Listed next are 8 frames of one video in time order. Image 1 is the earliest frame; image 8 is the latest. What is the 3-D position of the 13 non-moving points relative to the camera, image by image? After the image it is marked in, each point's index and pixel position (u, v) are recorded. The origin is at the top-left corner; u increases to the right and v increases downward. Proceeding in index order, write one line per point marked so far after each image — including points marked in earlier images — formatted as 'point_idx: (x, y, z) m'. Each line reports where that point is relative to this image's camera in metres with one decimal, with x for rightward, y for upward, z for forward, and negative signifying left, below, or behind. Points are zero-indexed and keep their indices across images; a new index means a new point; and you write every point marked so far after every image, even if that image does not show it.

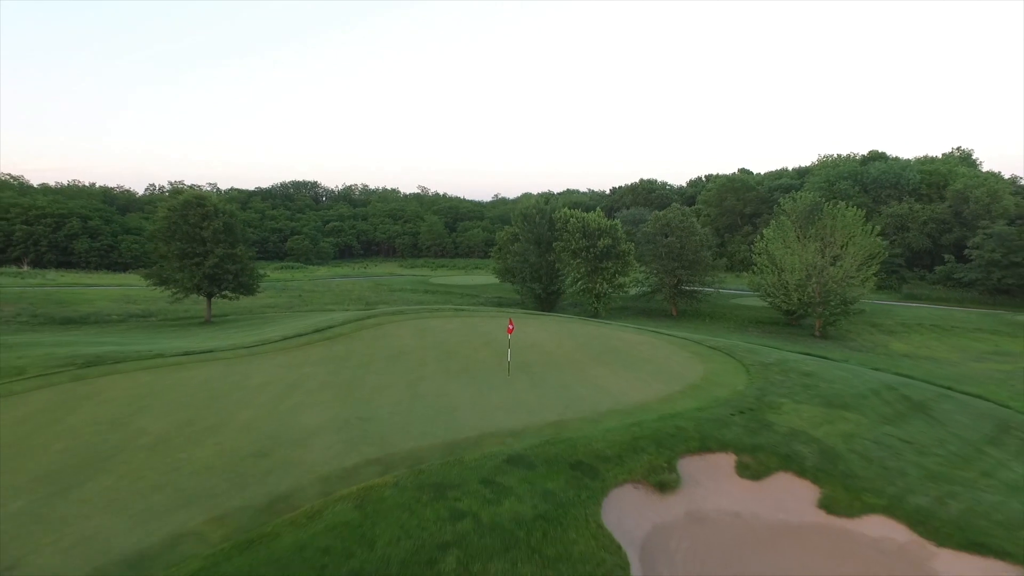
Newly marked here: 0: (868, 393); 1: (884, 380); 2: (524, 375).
0: (+5.8, -1.7, +10.1) m
1: (+7.2, -1.8, +11.8) m
2: (+0.2, -1.4, +9.9) m
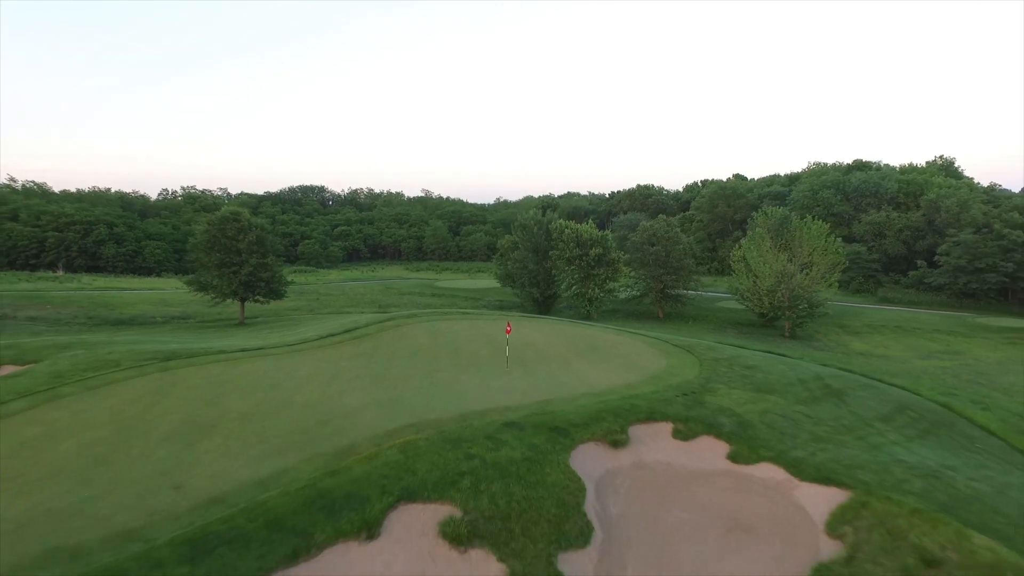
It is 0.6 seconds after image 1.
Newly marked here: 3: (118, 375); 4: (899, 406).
0: (+5.8, -1.9, +12.6) m
1: (+7.1, -2.0, +14.2) m
2: (+0.2, -1.6, +12.4) m
3: (-7.6, -1.7, +11.7) m
4: (+7.8, -2.3, +12.2) m
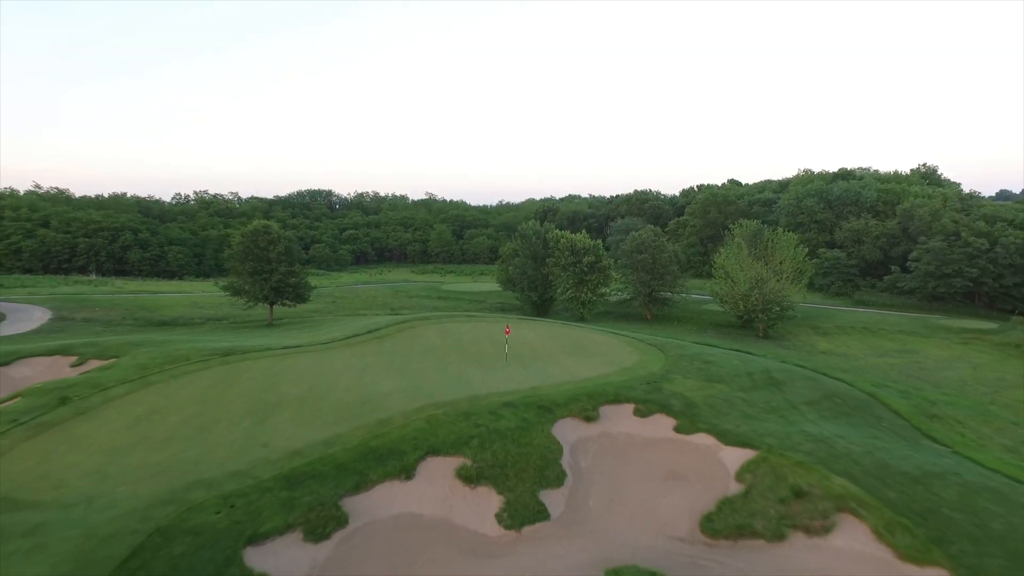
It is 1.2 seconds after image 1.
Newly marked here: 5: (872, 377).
0: (+5.8, -2.1, +15.2) m
1: (+7.1, -2.2, +16.9) m
2: (+0.1, -1.8, +15.1) m
3: (-7.6, -1.9, +14.5) m
4: (+7.7, -2.6, +14.9) m
5: (+11.3, -2.8, +19.1) m
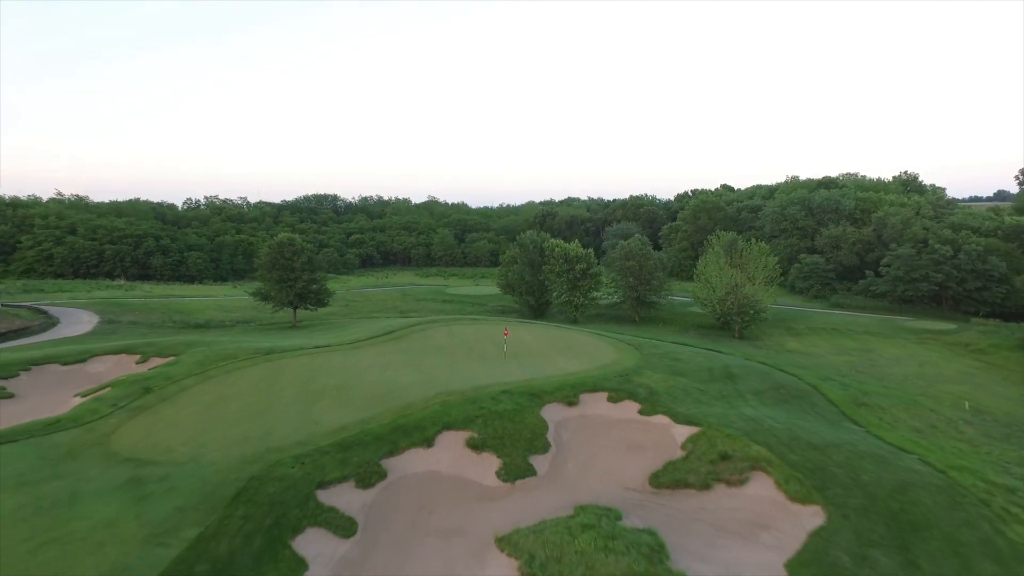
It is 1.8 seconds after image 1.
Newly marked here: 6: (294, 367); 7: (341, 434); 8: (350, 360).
0: (+5.7, -2.4, +18.1) m
1: (+7.0, -2.4, +19.7) m
2: (0.0, -2.1, +18.0) m
3: (-7.7, -2.2, +17.3) m
4: (+7.7, -2.8, +17.7) m
5: (+11.2, -3.0, +21.9) m
6: (-6.2, -2.2, +17.2) m
7: (-3.4, -2.8, +12.1) m
8: (-4.8, -2.1, +18.3) m
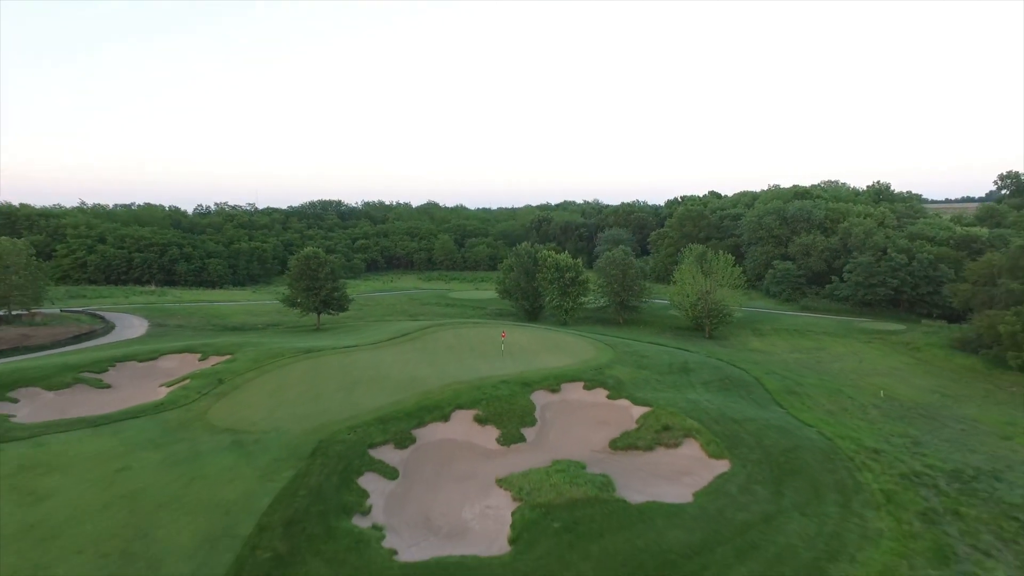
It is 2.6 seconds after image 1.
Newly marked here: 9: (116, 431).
0: (+5.6, -2.8, +22.1) m
1: (+6.9, -2.8, +23.8) m
2: (-0.1, -2.5, +22.0) m
3: (-7.8, -2.5, +21.3) m
4: (+7.5, -3.2, +21.8) m
5: (+11.1, -3.4, +26.0) m
6: (-6.3, -2.6, +21.2) m
7: (-3.5, -3.2, +16.1) m
8: (-5.0, -2.5, +22.3) m
9: (-9.6, -3.5, +14.9) m
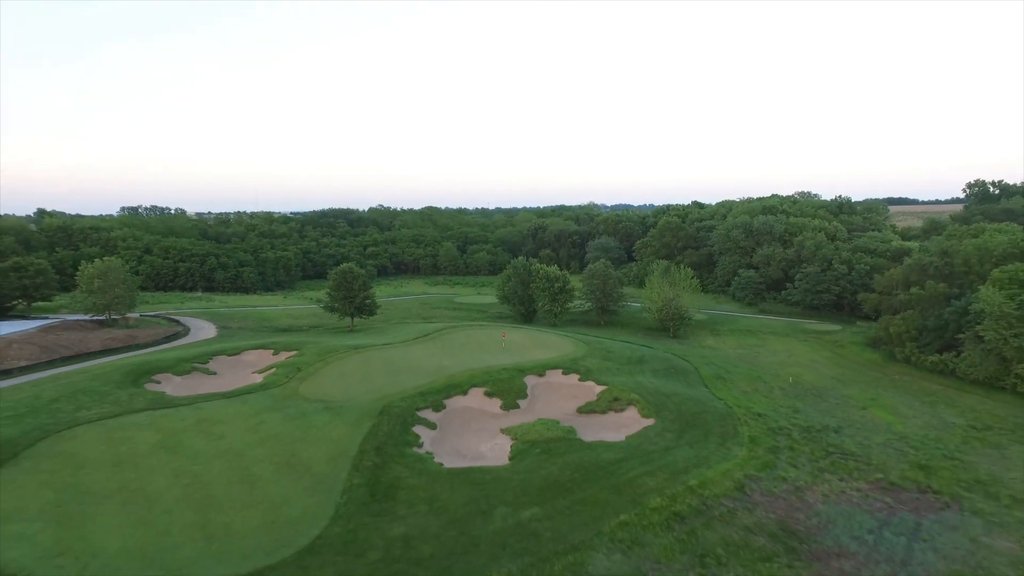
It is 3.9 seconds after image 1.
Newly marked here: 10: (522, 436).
0: (+5.5, -3.3, +29.3) m
1: (+6.8, -3.3, +31.0) m
2: (-0.2, -3.0, +29.2) m
3: (-7.9, -3.1, +28.5) m
4: (+7.4, -3.7, +29.0) m
5: (+11.0, -3.9, +33.2) m
6: (-6.4, -3.2, +28.4) m
7: (-3.5, -3.8, +23.3) m
8: (-5.0, -3.1, +29.5) m
9: (-9.7, -4.1, +22.0) m
10: (+0.3, -4.7, +19.4) m
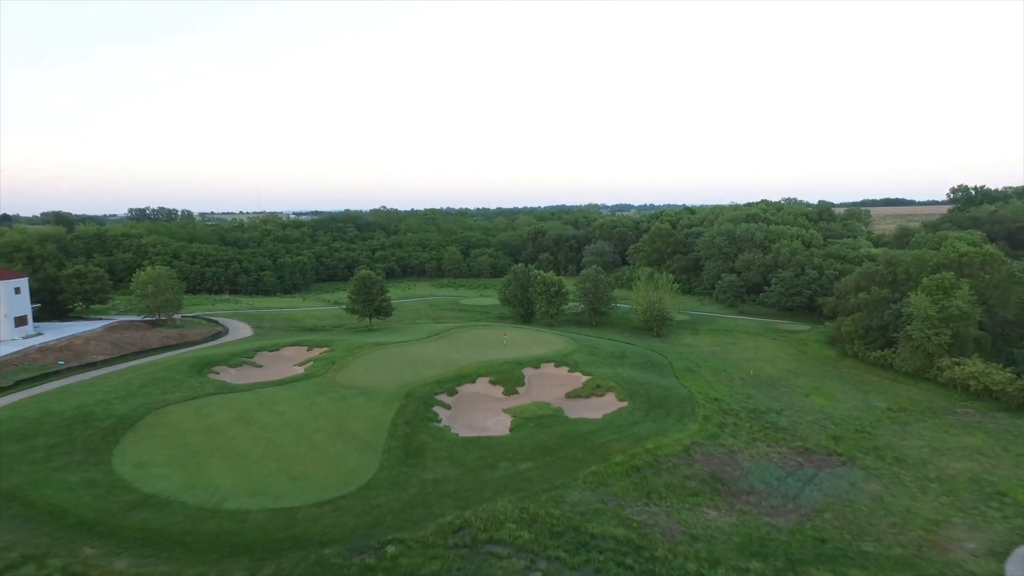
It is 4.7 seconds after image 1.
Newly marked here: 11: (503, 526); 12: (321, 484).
0: (+5.5, -3.6, +34.2) m
1: (+6.8, -3.6, +35.9) m
2: (-0.2, -3.3, +34.1) m
3: (-7.9, -3.4, +33.4) m
4: (+7.5, -4.0, +33.9) m
5: (+11.0, -4.2, +38.1) m
6: (-6.3, -3.5, +33.3) m
7: (-3.5, -4.1, +28.2) m
8: (-5.0, -3.4, +34.4) m
9: (-9.7, -4.4, +27.0) m
10: (+0.3, -5.0, +24.3) m
11: (-0.2, -5.9, +15.2) m
12: (-5.5, -5.6, +17.6) m
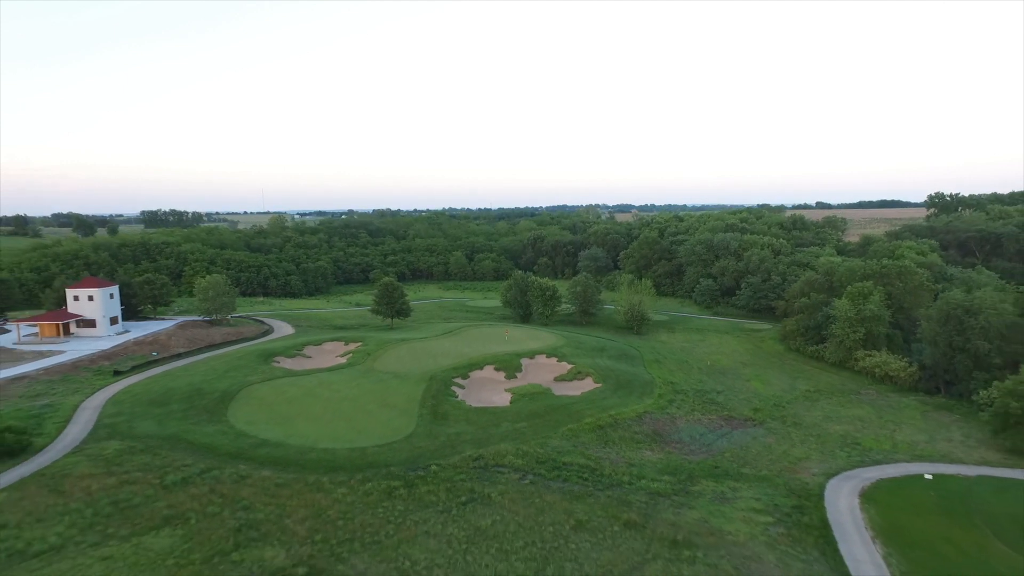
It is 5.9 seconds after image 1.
0: (+5.5, -4.0, +41.8) m
1: (+6.9, -4.1, +43.4) m
2: (-0.1, -3.7, +41.6) m
3: (-7.8, -3.8, +41.0) m
4: (+7.5, -4.5, +41.4) m
5: (+11.0, -4.6, +45.7) m
6: (-6.3, -3.9, +40.9) m
7: (-3.5, -4.5, +35.7) m
8: (-5.0, -3.8, +42.0) m
9: (-9.7, -4.8, +34.6) m
10: (+0.3, -5.4, +31.9) m
11: (-0.2, -6.3, +22.8) m
12: (-5.5, -6.0, +25.2) m
